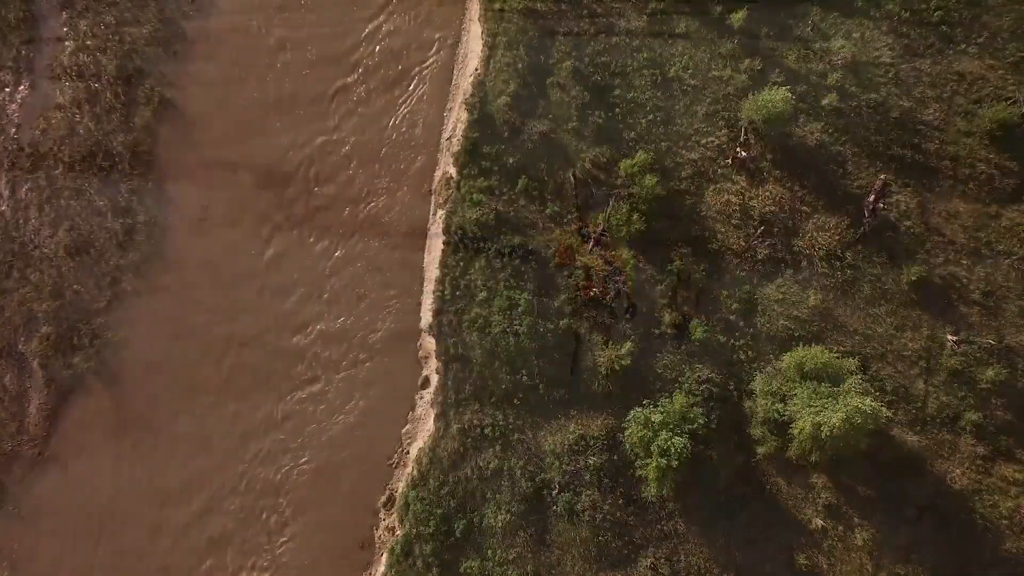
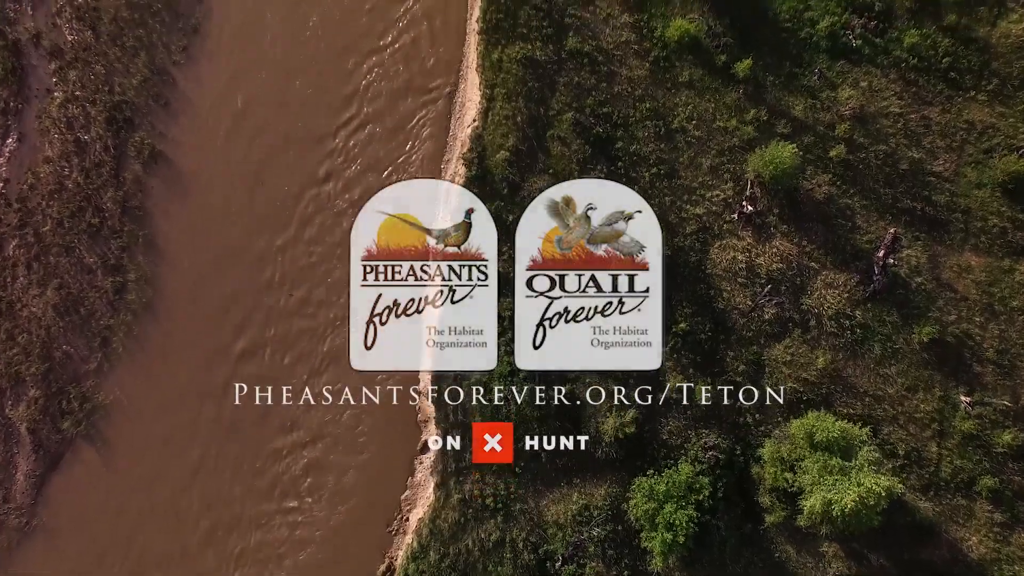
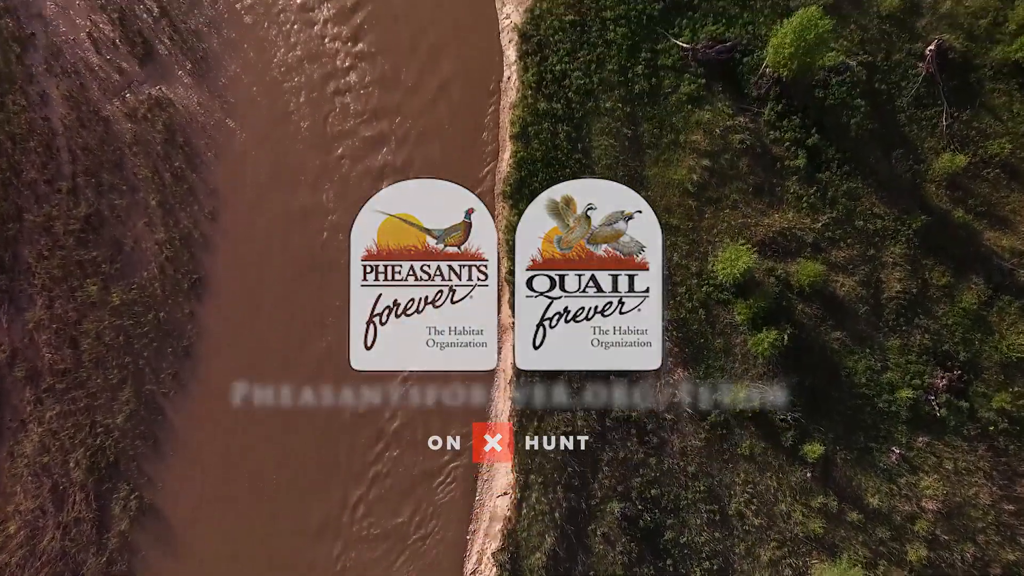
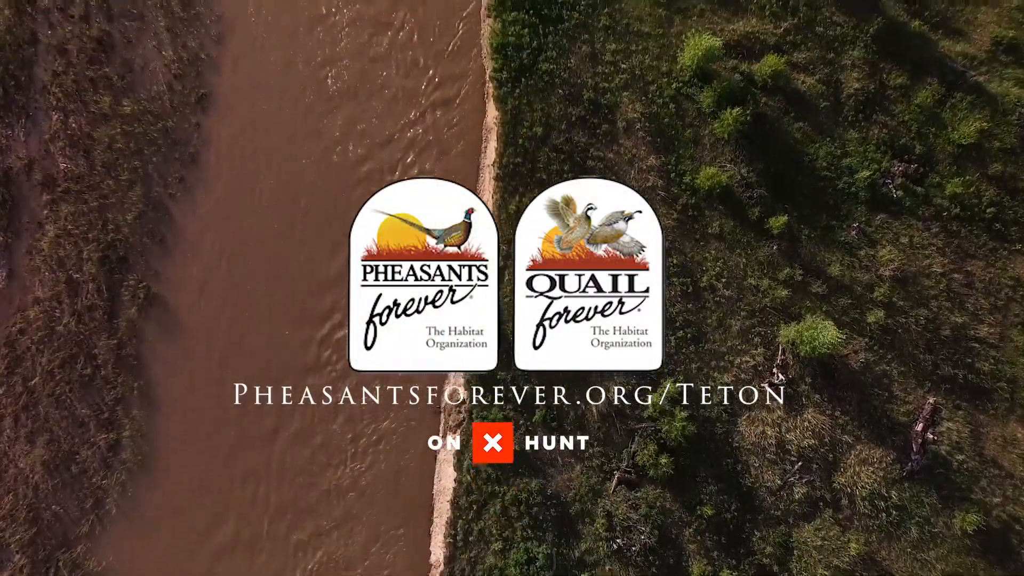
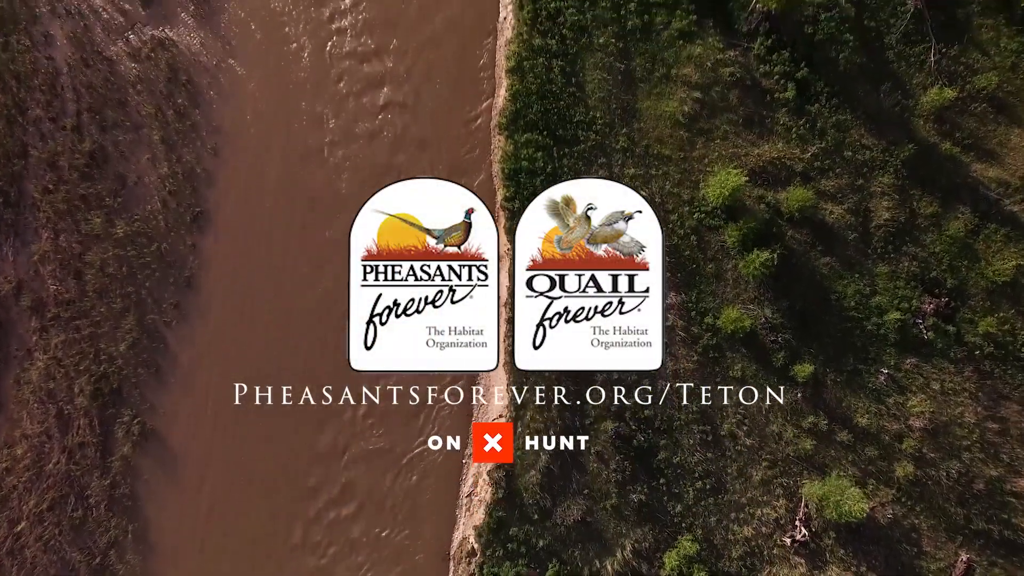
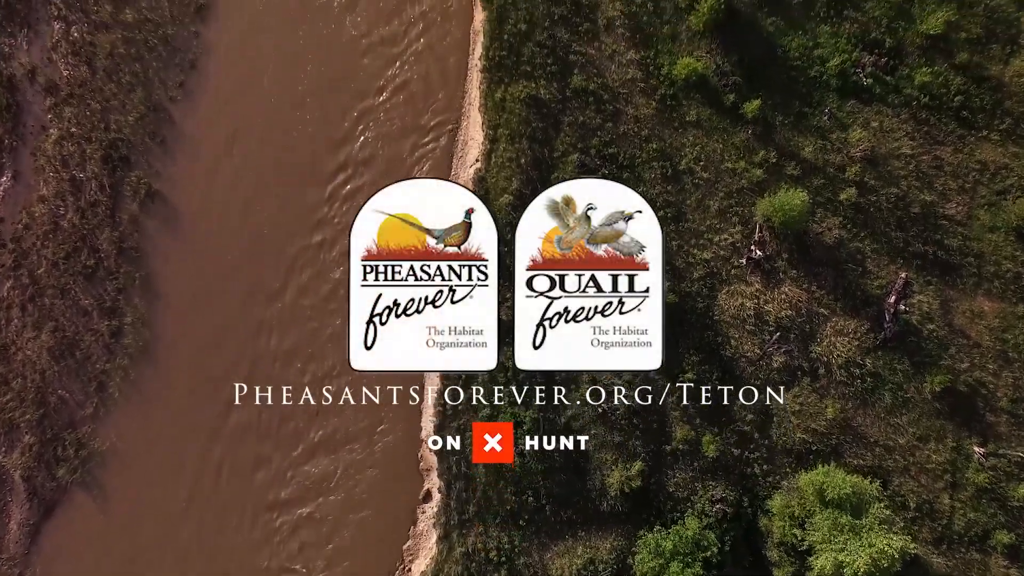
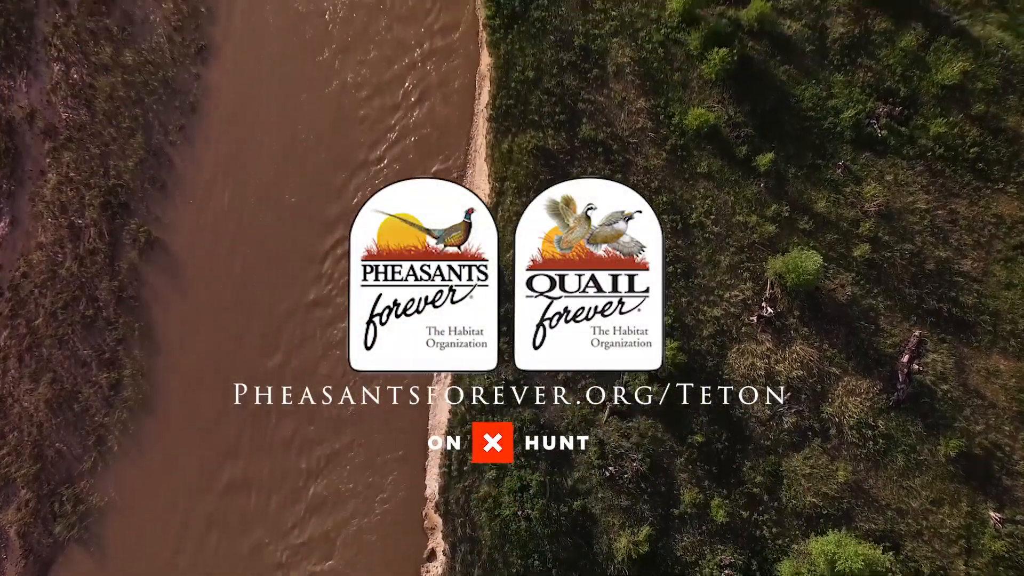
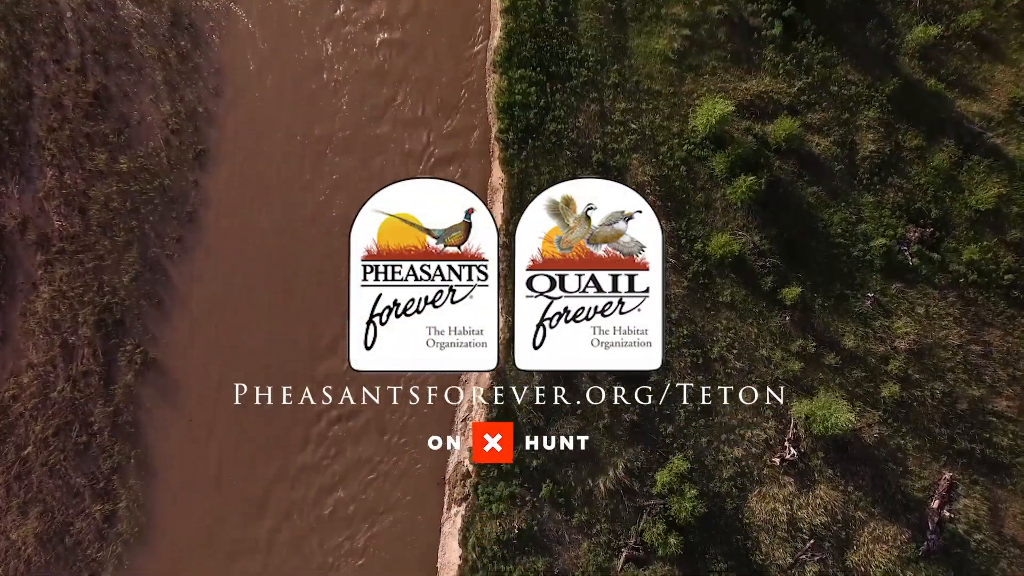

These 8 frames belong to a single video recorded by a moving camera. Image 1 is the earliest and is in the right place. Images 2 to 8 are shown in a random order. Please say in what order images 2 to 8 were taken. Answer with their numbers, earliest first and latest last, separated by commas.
2, 6, 7, 4, 8, 5, 3
